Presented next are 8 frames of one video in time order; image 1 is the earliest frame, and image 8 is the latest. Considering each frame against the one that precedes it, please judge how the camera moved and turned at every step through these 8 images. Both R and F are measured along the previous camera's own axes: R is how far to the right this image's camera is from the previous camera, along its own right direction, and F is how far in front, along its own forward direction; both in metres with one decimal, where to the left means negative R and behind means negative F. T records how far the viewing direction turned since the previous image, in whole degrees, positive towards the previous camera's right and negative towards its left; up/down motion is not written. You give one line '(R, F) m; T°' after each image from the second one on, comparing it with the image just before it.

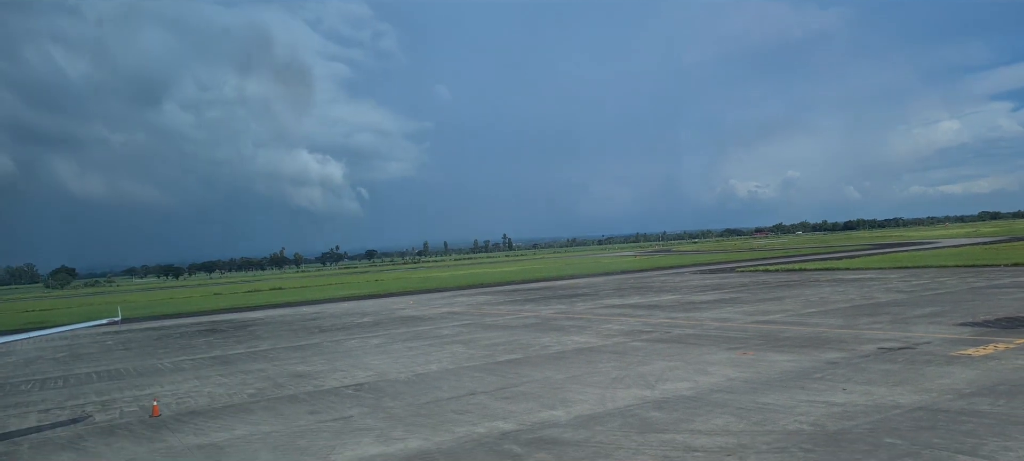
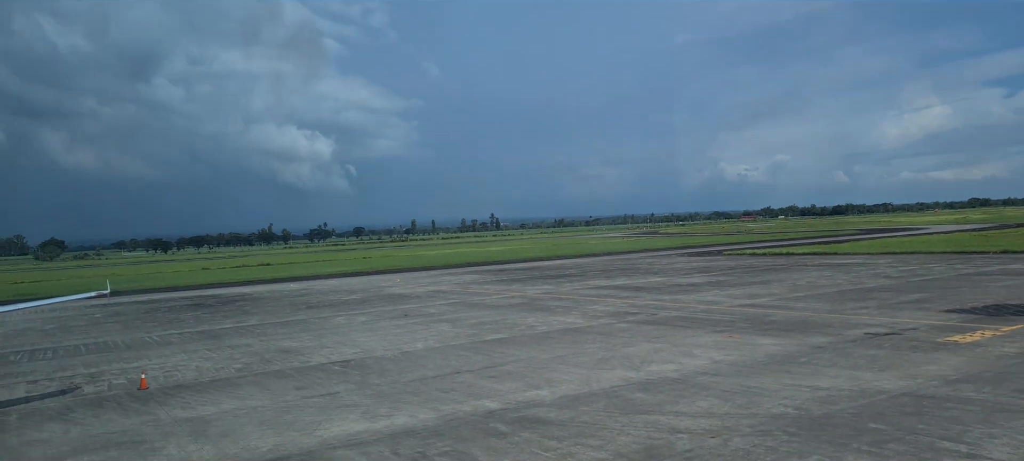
(+0.4, 0.0) m; -1°
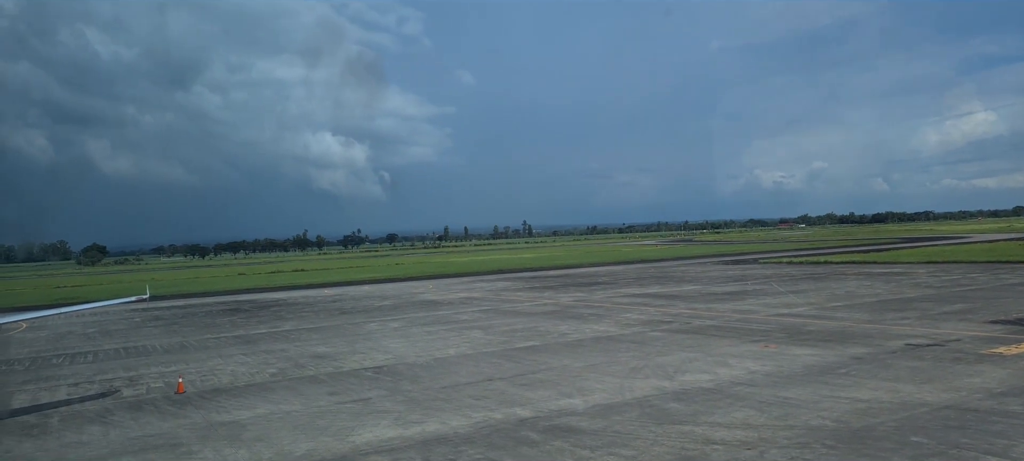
(+1.0, +0.1) m; -4°
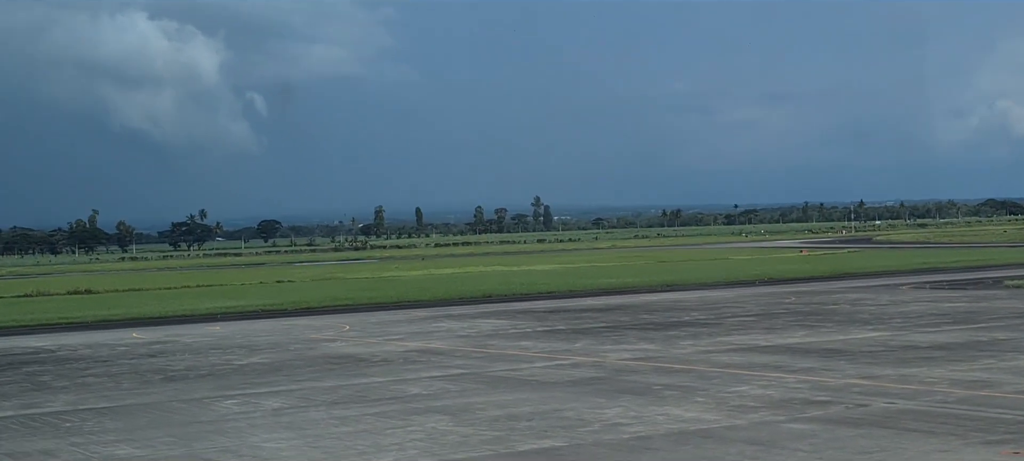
(-0.4, +11.8) m; +2°
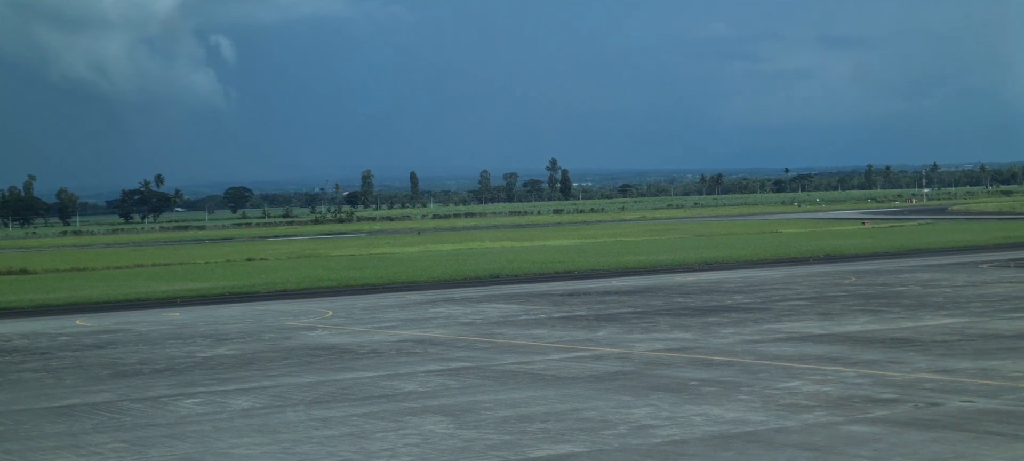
(-0.1, +1.8) m; 0°
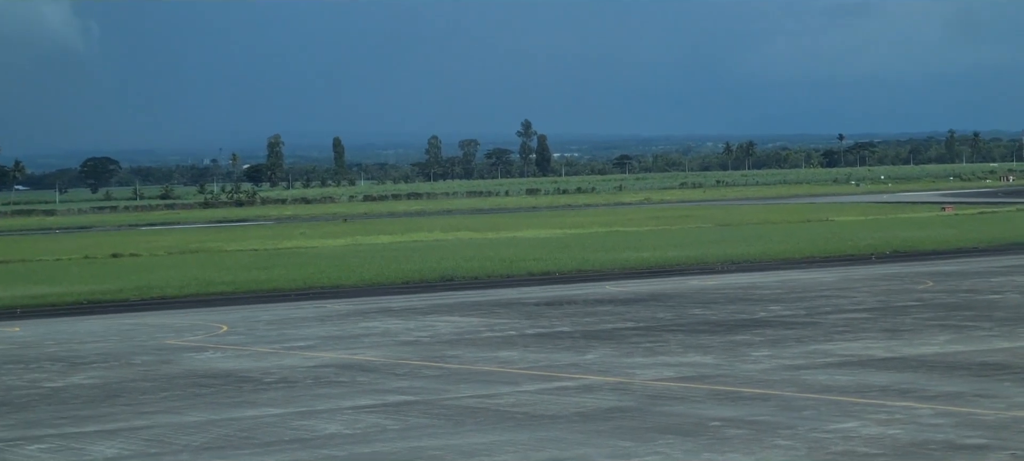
(+0.2, +2.6) m; 0°
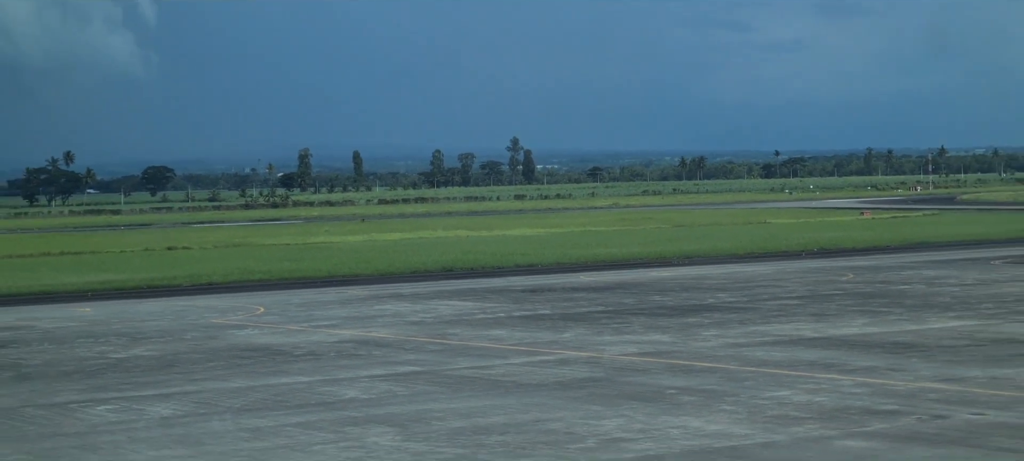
(0.0, -1.4) m; 0°
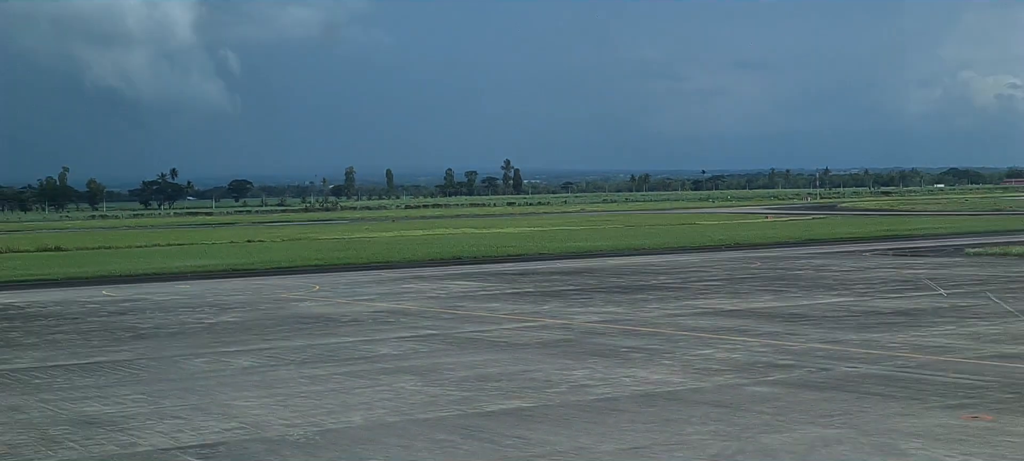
(0.0, -3.0) m; 0°
